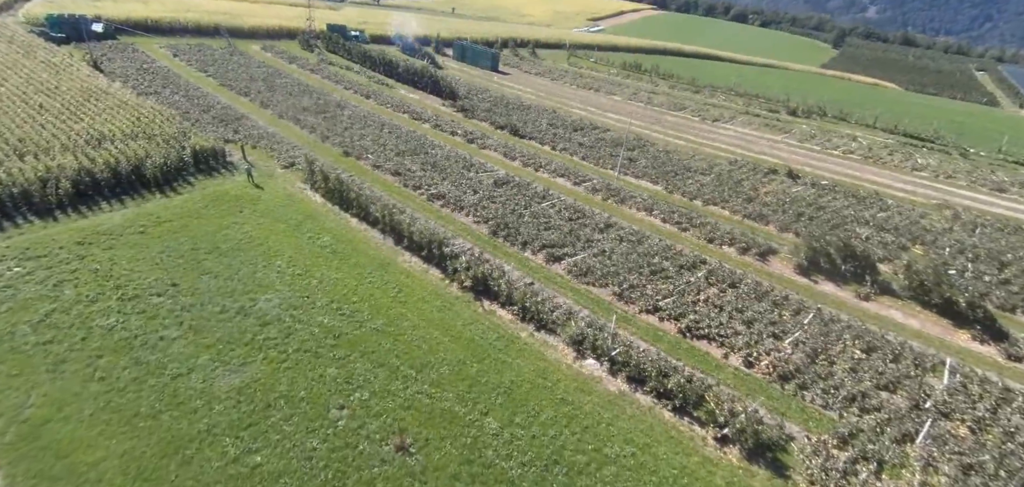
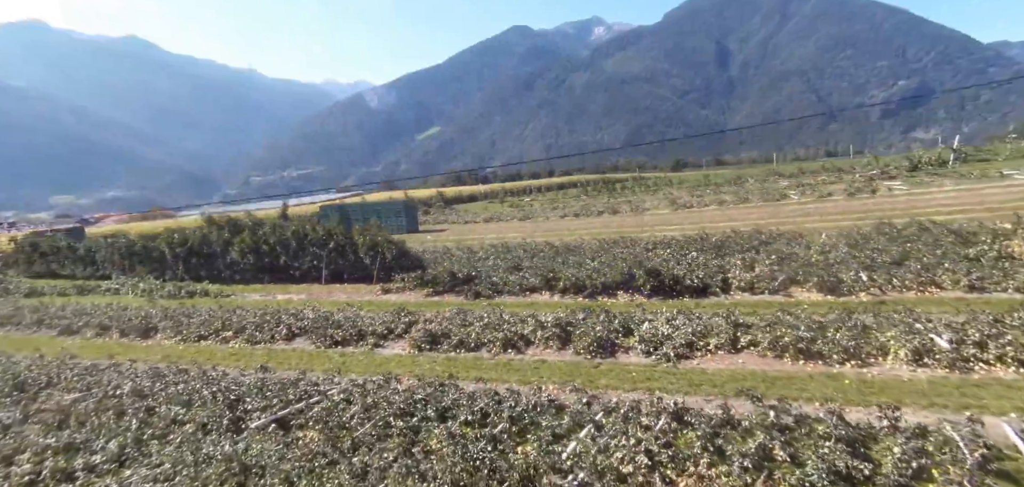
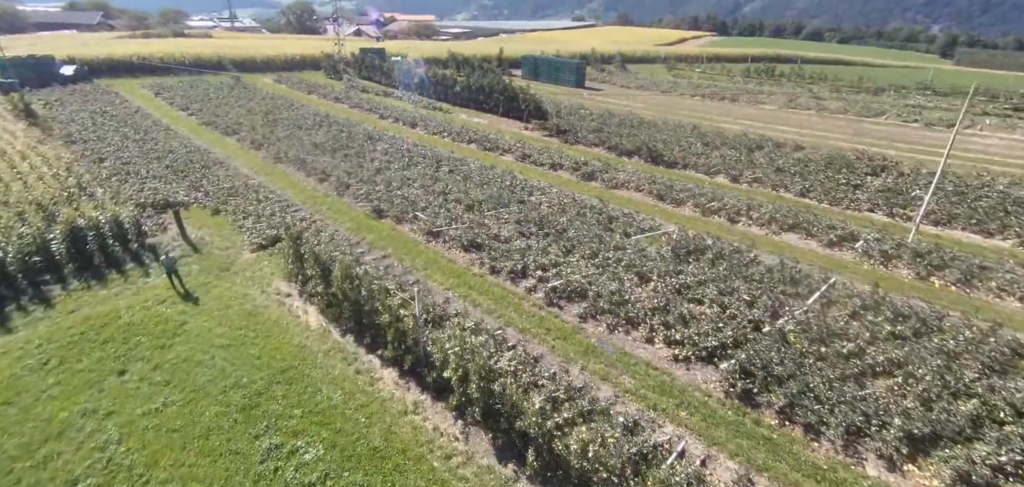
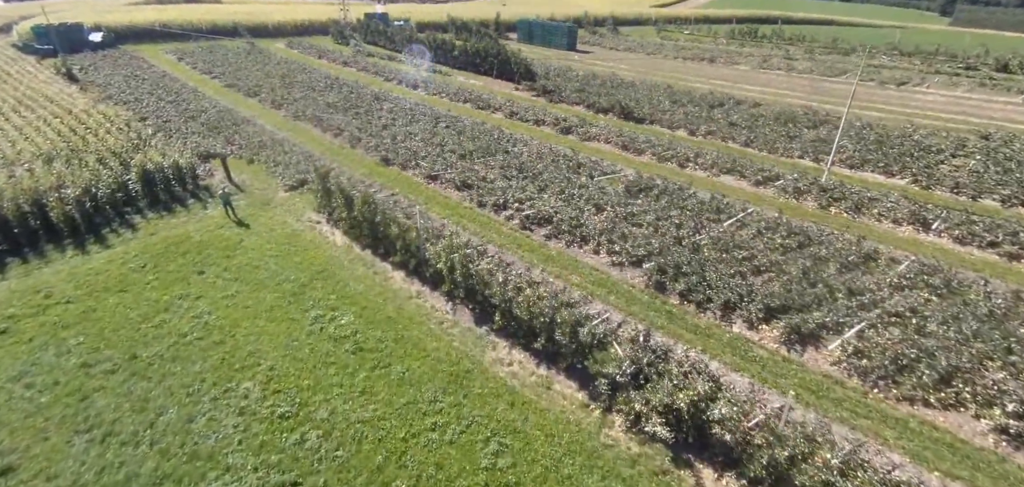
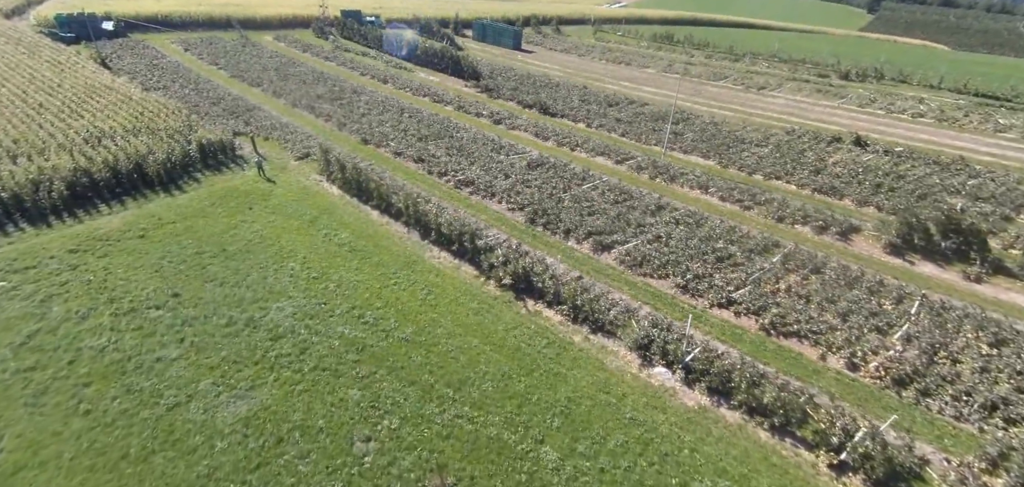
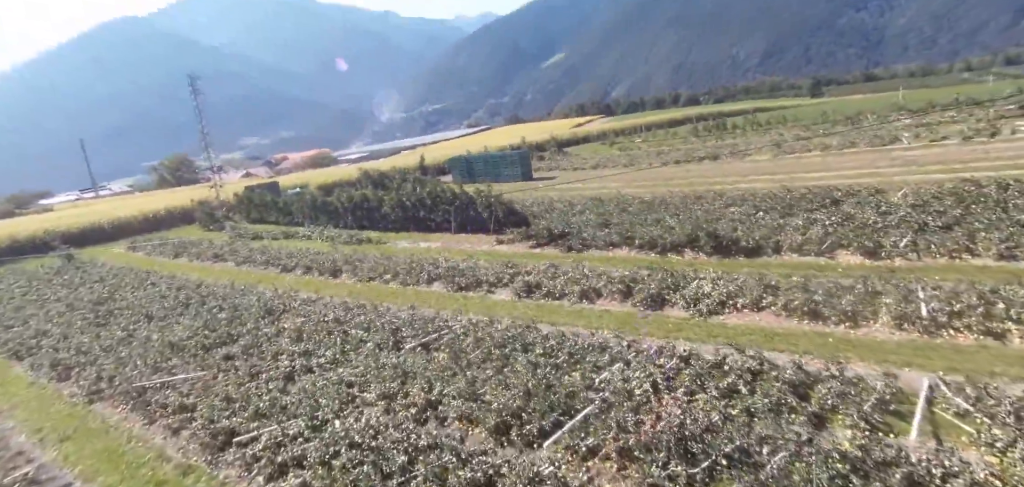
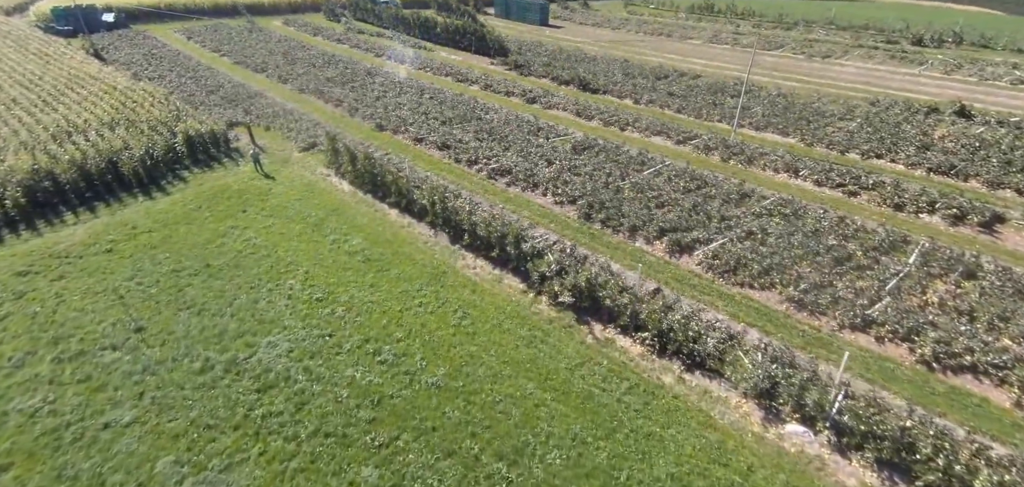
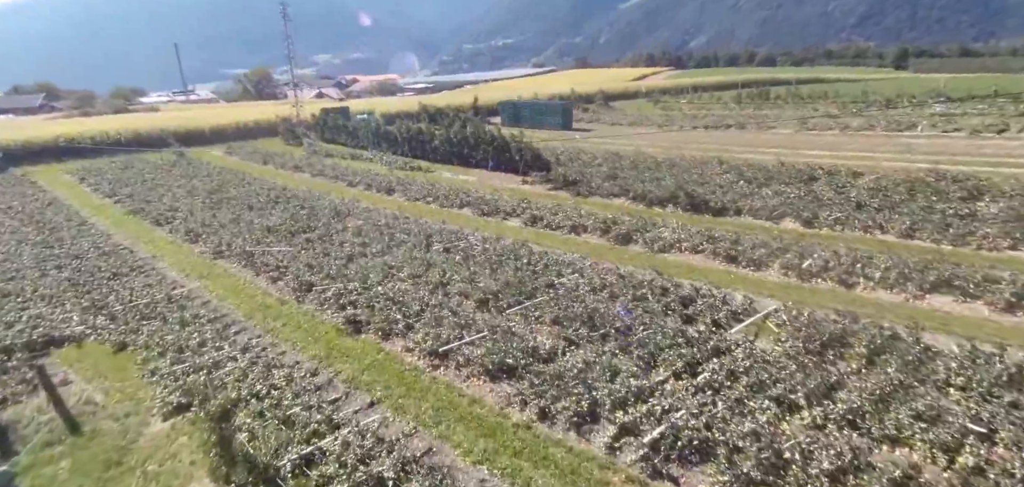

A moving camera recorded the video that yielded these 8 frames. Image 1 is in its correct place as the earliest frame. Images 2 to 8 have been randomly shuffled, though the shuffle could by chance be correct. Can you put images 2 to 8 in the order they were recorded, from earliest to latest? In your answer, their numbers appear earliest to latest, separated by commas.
5, 7, 4, 3, 8, 6, 2
